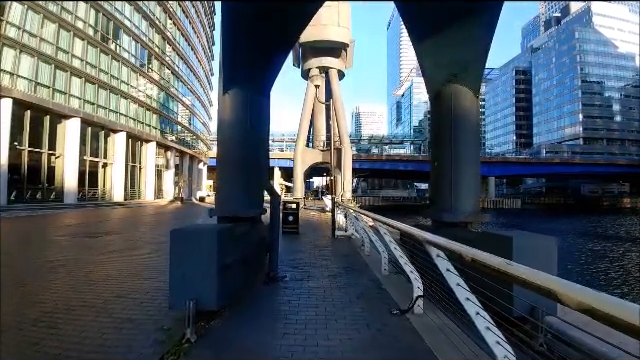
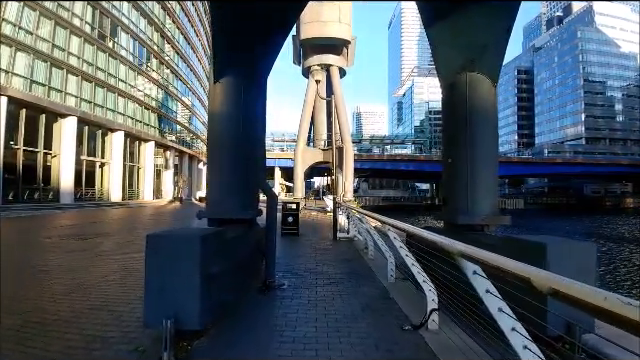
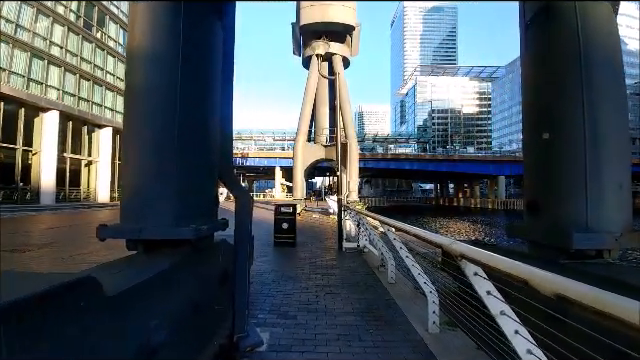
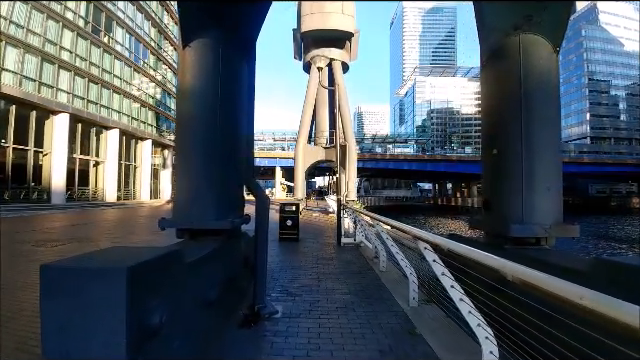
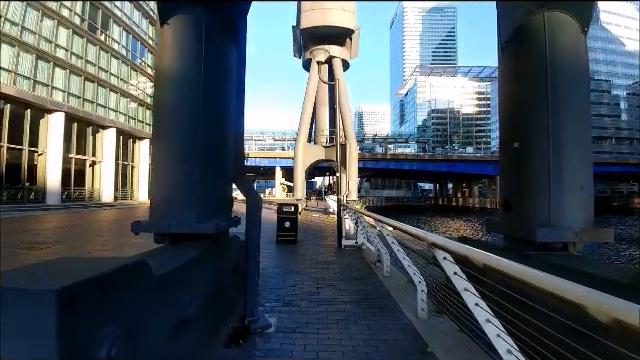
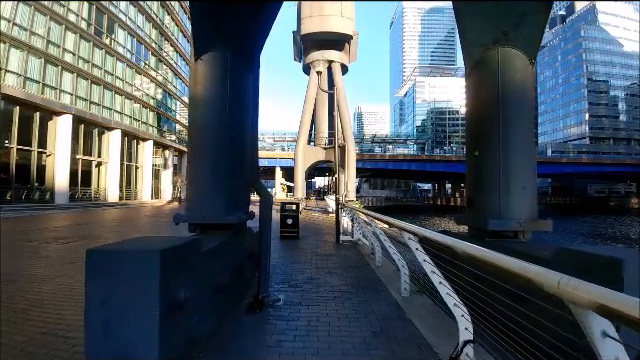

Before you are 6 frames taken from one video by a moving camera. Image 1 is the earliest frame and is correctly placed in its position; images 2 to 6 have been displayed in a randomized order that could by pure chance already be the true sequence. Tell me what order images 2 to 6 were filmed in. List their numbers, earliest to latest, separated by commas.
2, 6, 4, 5, 3
